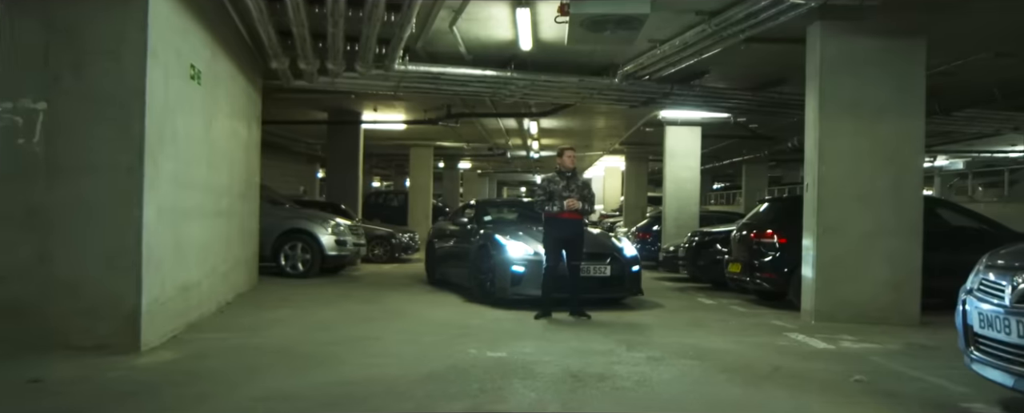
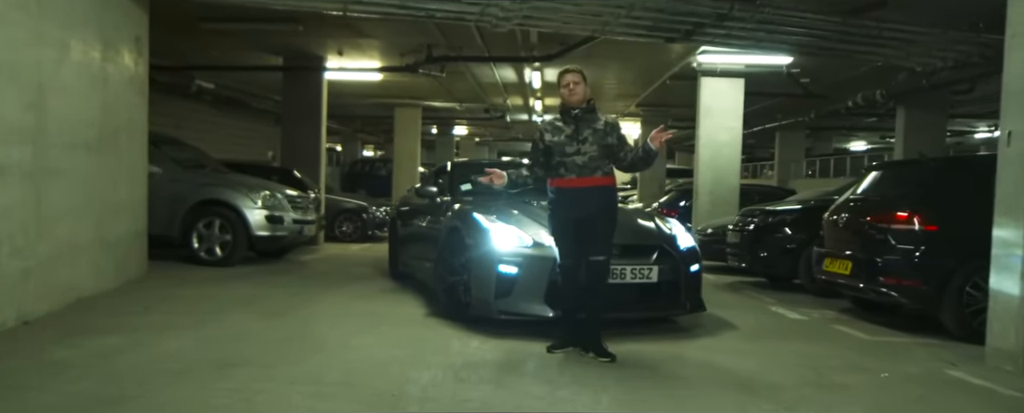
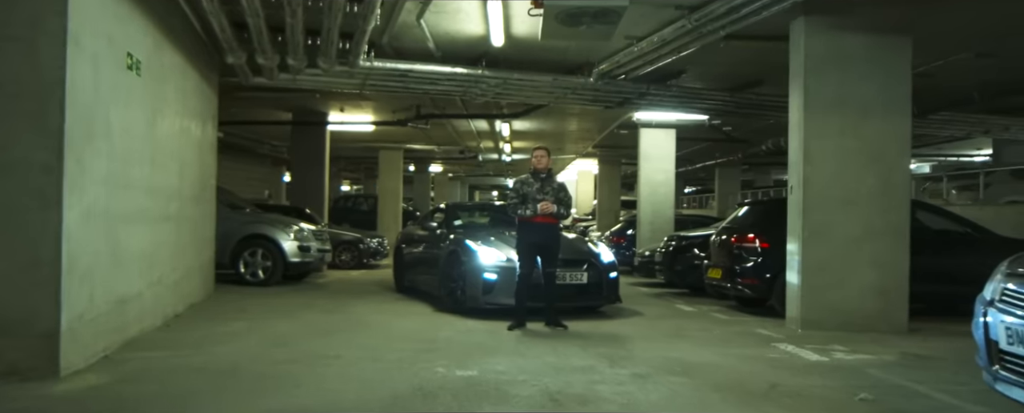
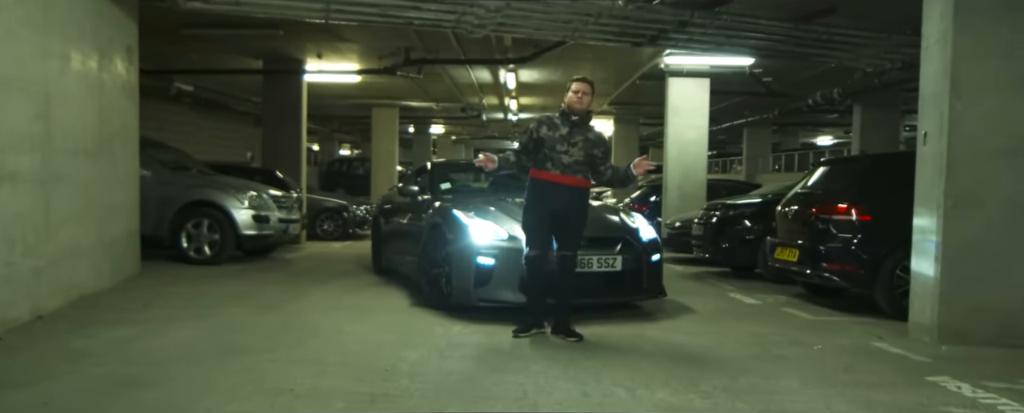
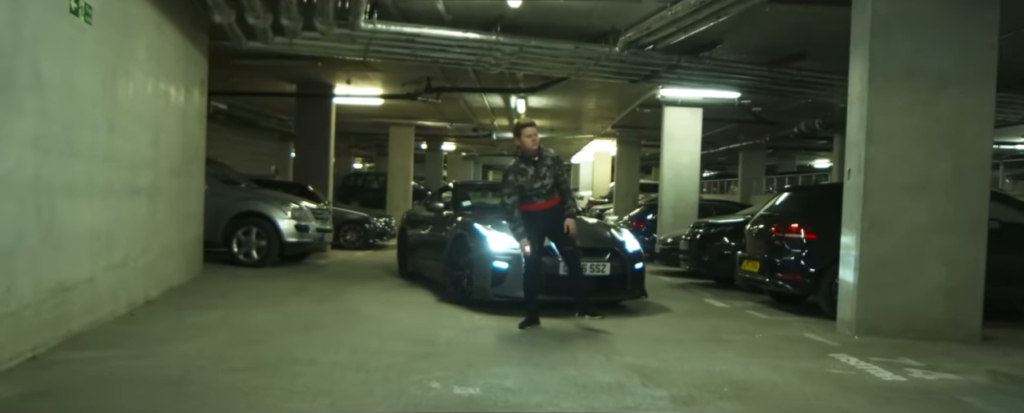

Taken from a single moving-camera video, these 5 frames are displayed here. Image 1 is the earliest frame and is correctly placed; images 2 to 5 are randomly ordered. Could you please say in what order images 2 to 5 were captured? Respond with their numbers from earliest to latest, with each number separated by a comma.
3, 5, 4, 2
